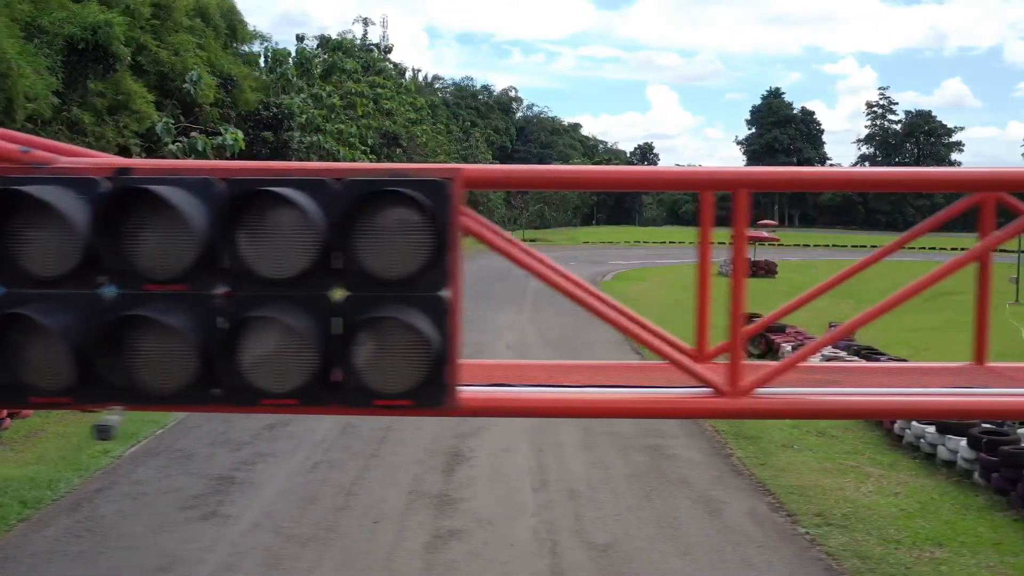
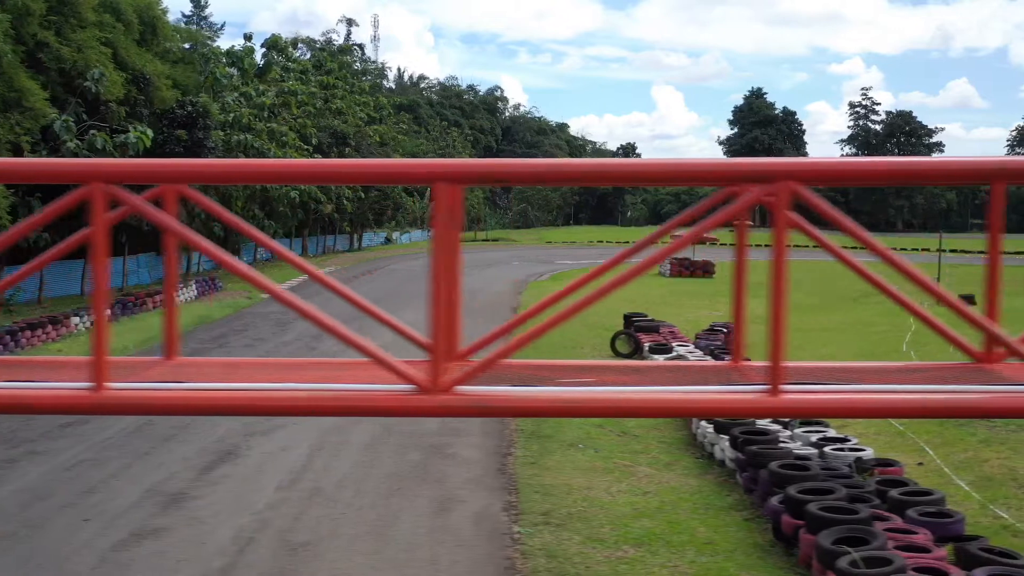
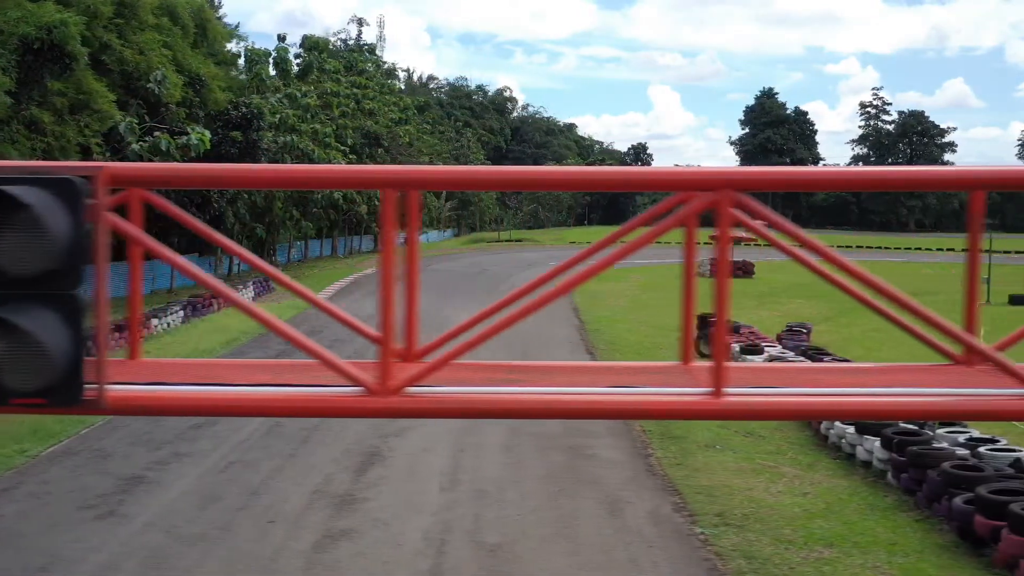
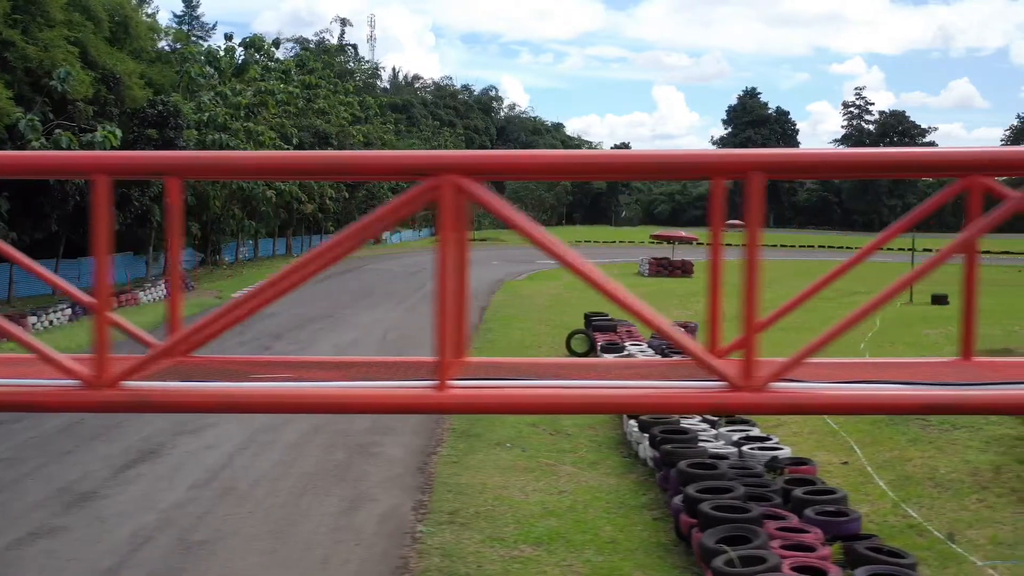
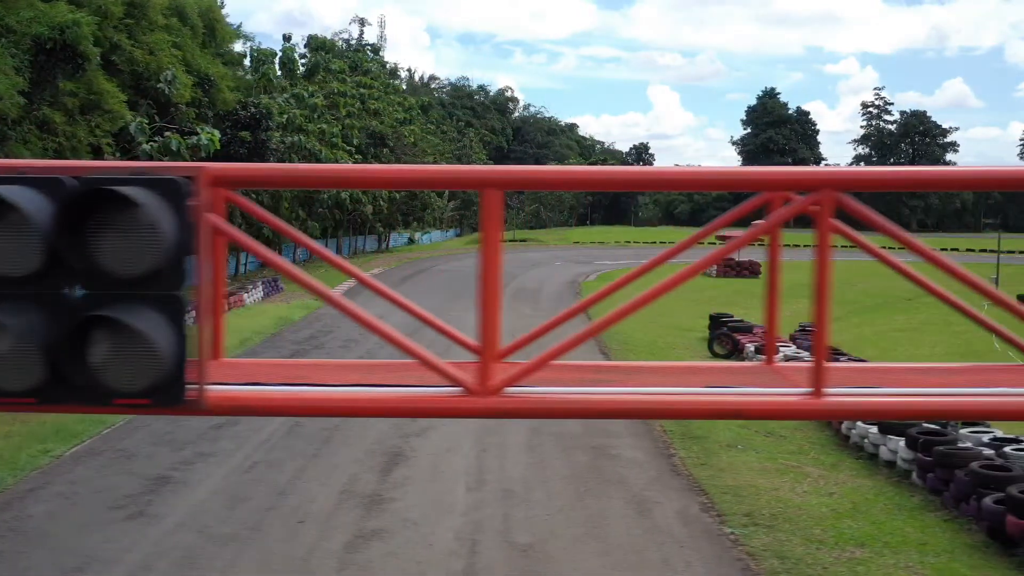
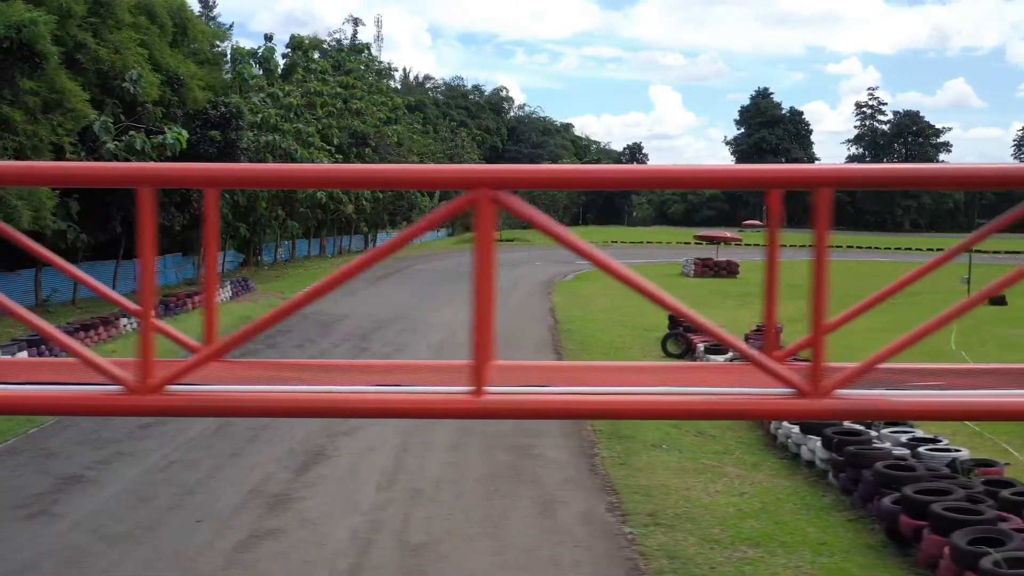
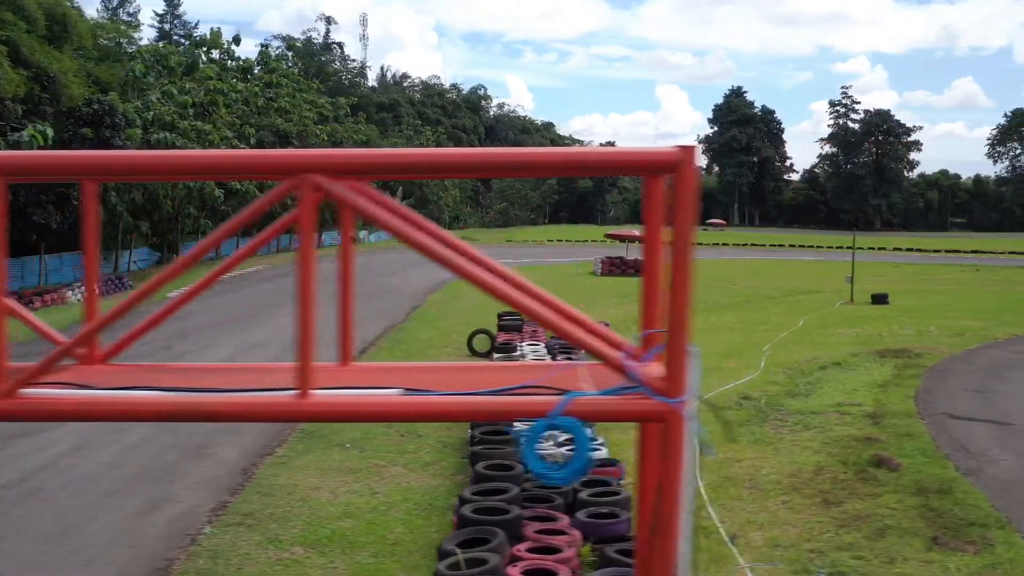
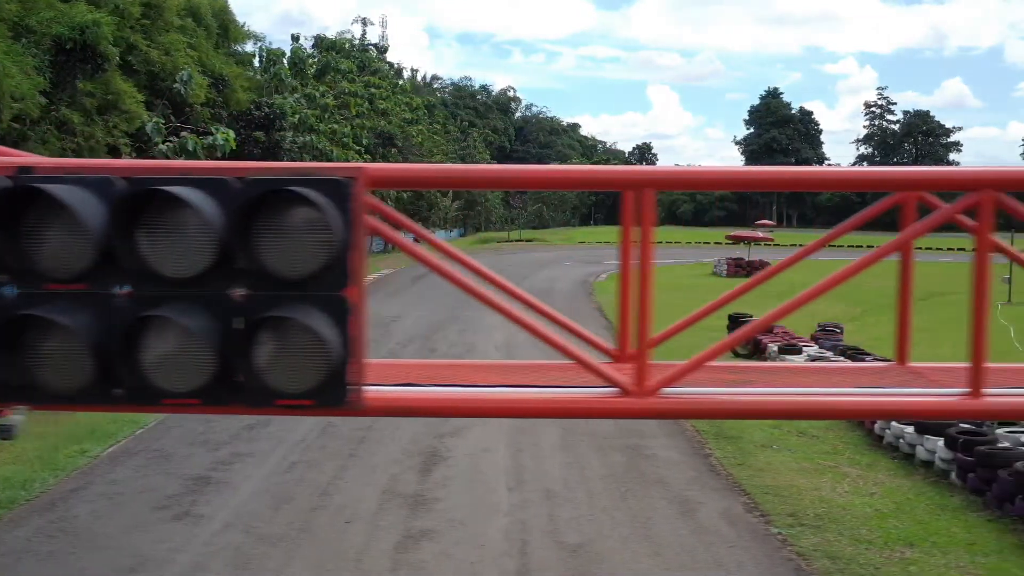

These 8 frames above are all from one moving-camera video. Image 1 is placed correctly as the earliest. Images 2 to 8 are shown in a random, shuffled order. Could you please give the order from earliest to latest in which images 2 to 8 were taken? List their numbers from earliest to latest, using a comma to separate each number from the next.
8, 5, 3, 6, 2, 4, 7
